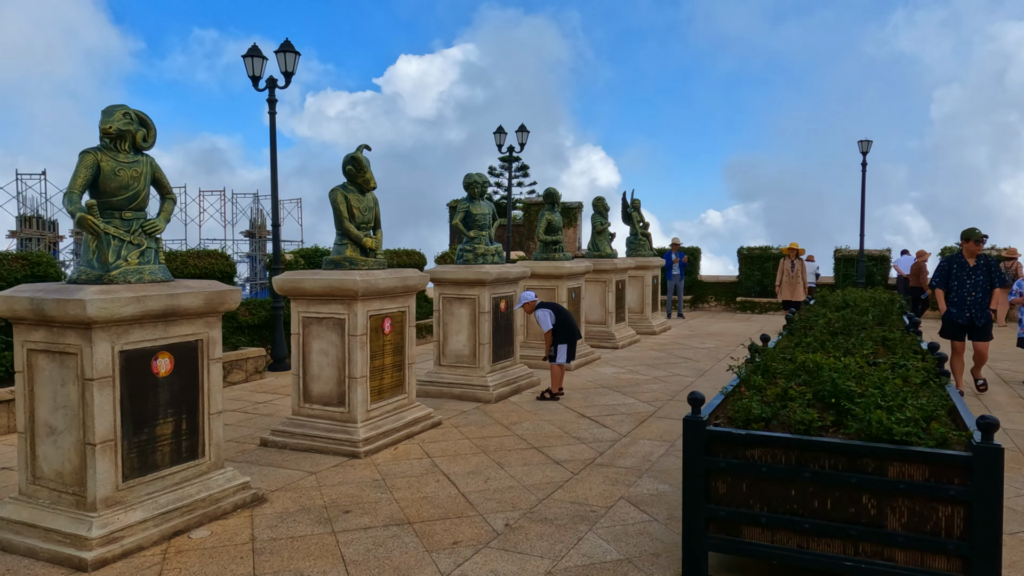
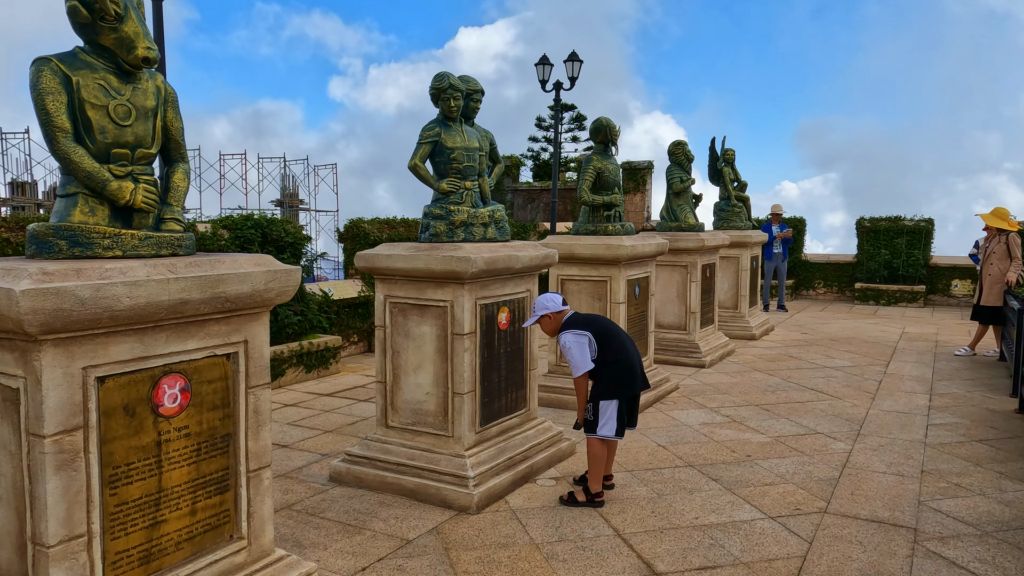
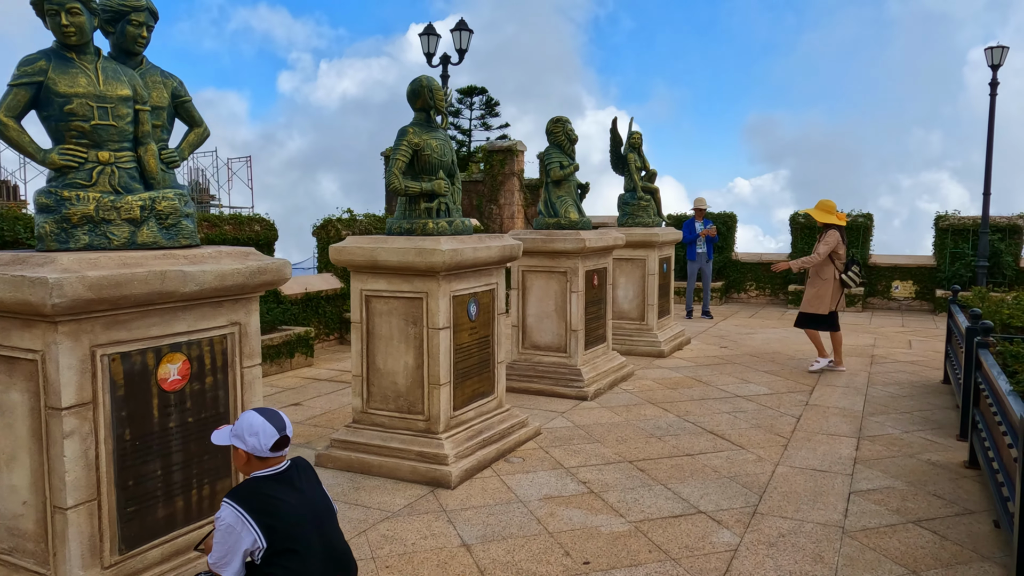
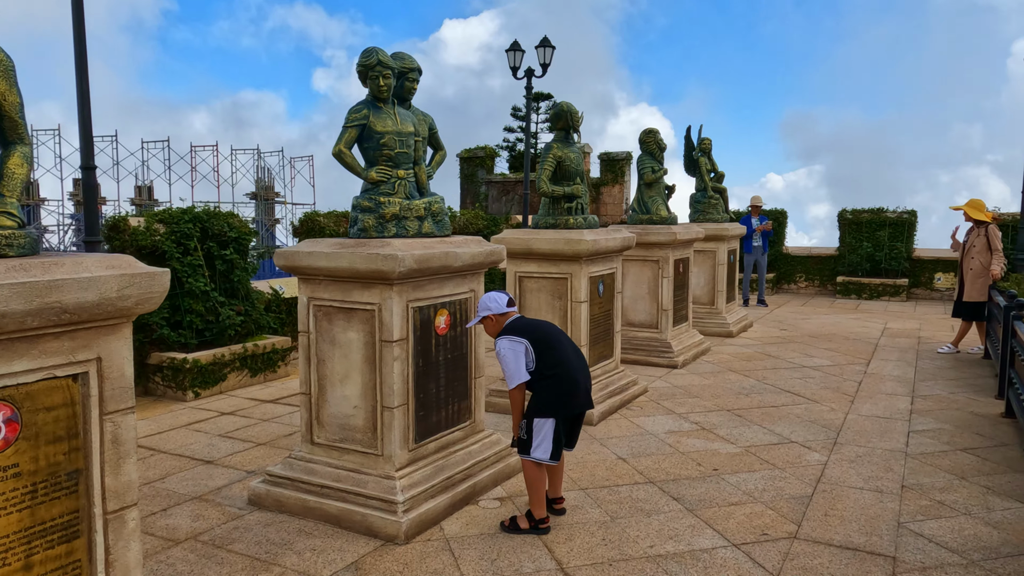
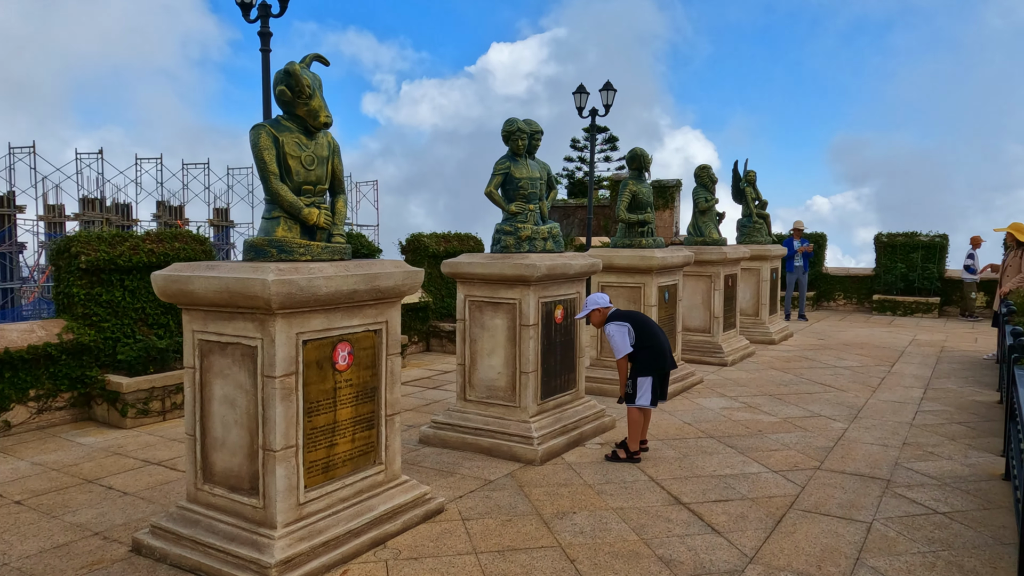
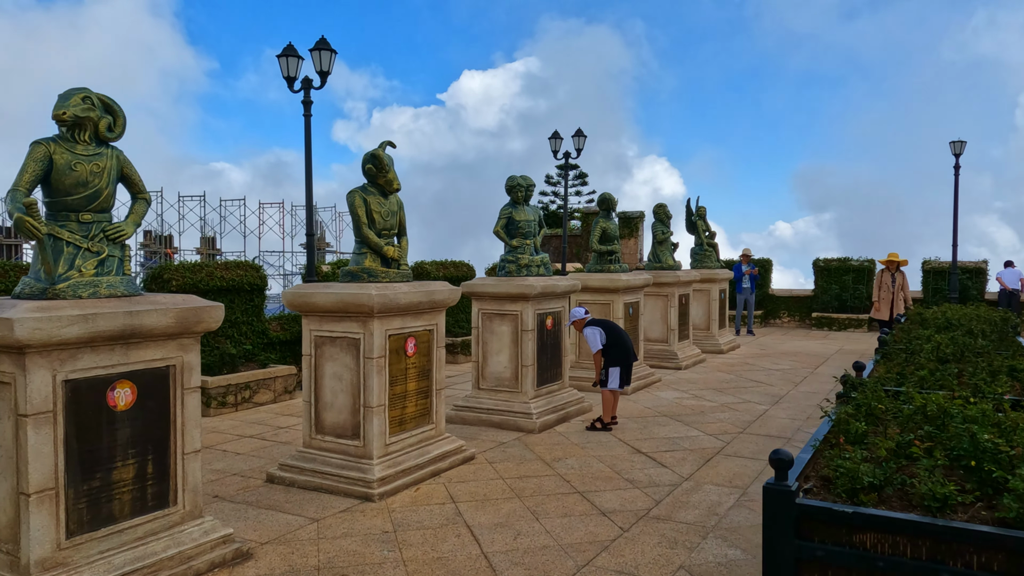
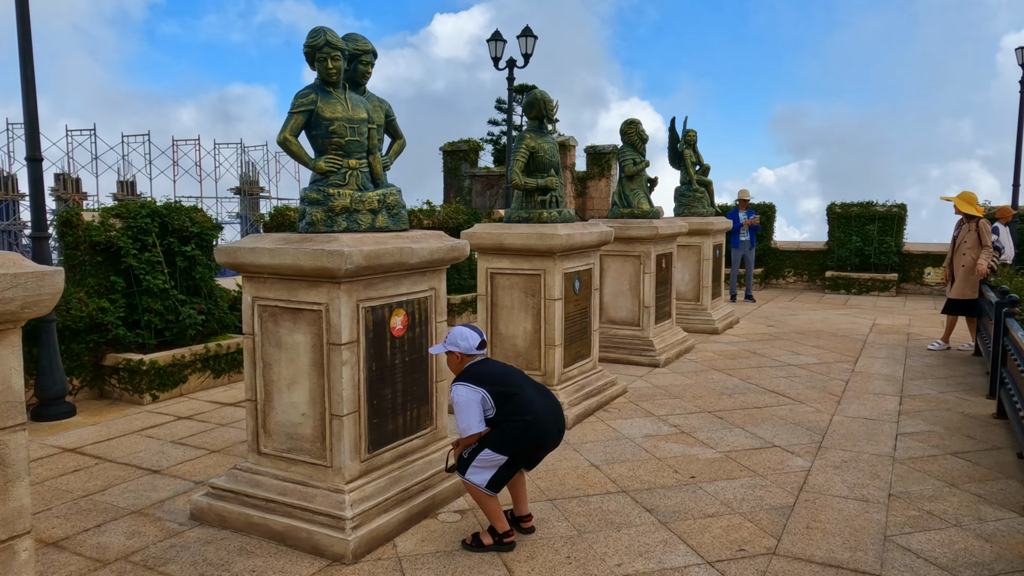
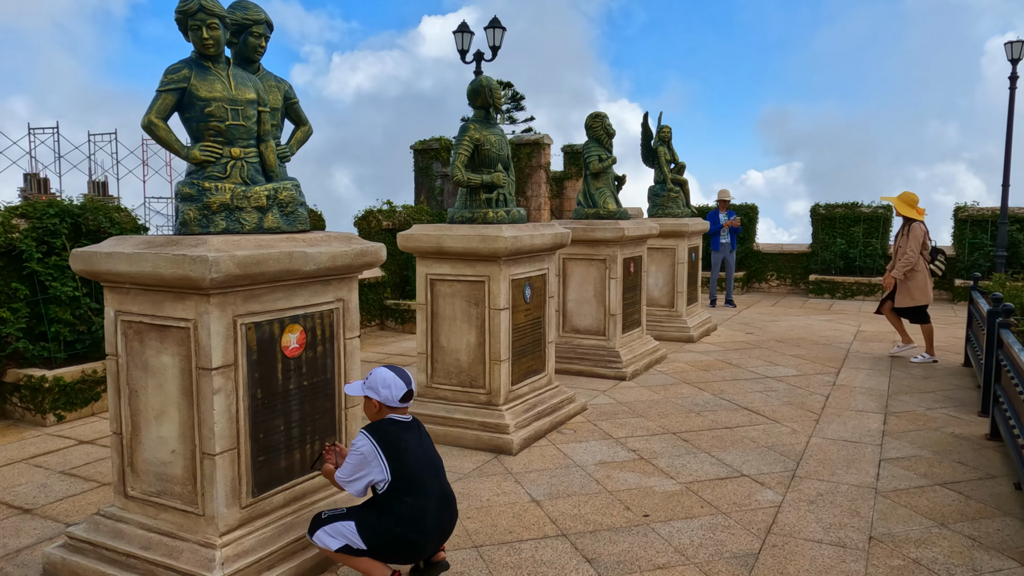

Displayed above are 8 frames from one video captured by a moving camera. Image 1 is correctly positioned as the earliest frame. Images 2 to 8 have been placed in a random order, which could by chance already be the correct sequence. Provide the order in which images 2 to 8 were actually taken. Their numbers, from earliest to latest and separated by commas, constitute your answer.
6, 5, 2, 4, 7, 8, 3
